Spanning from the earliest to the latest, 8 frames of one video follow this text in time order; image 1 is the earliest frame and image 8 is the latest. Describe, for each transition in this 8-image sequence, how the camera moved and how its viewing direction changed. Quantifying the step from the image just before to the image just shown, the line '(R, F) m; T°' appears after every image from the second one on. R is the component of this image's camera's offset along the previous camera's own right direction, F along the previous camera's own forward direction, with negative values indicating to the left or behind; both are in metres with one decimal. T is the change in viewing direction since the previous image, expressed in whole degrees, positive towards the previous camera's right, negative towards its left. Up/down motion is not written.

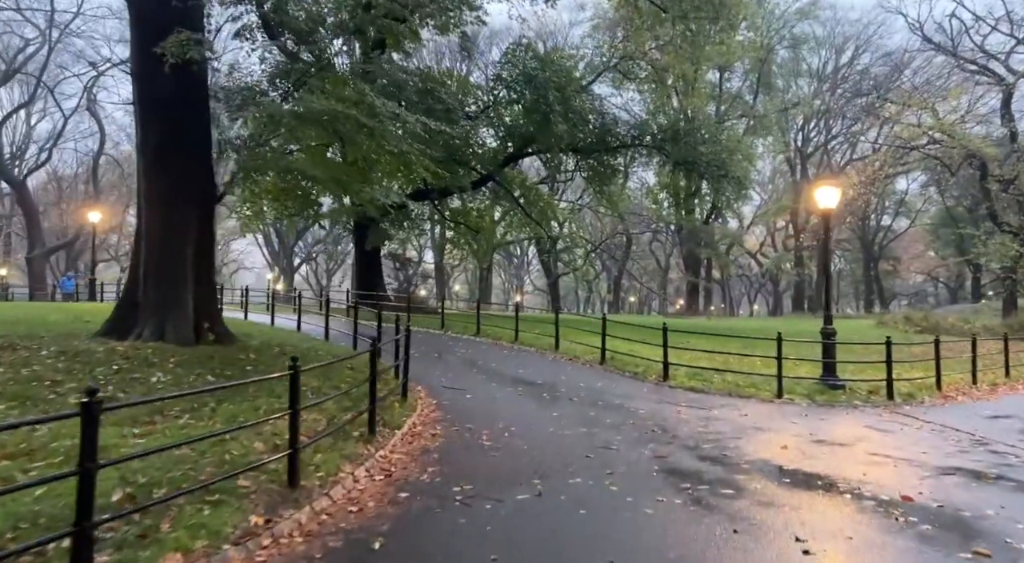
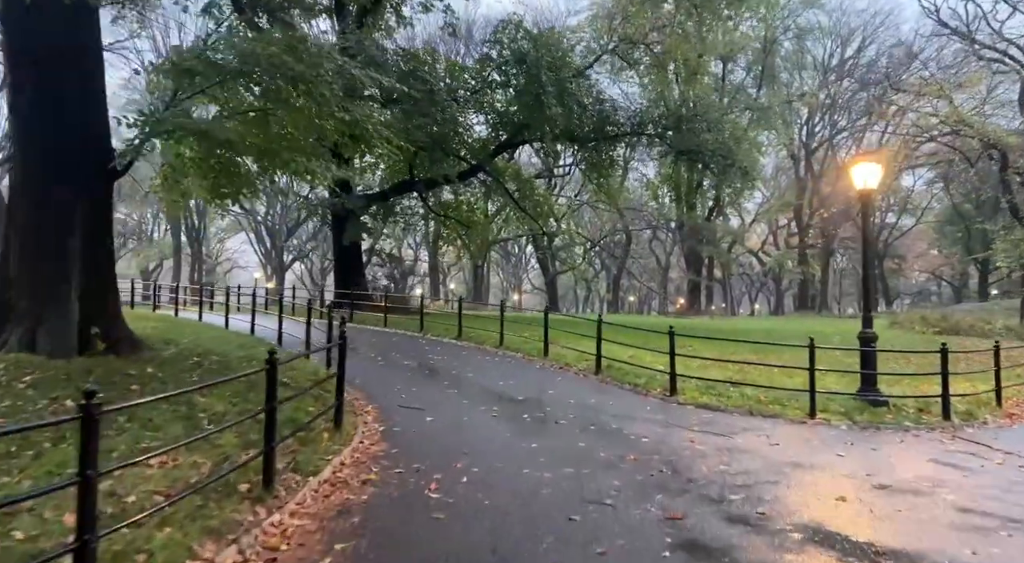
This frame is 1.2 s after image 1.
(+0.3, +2.0) m; 0°
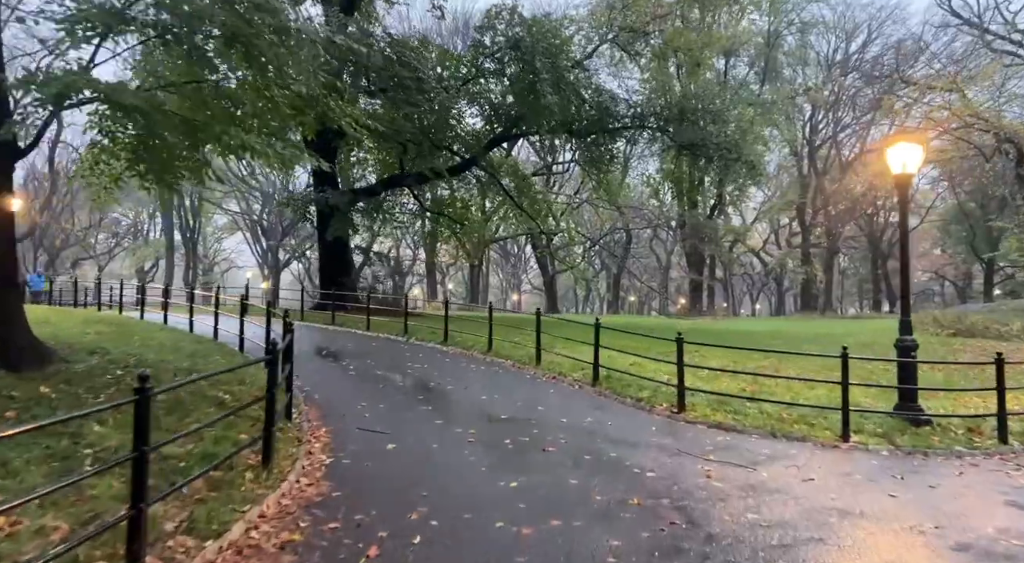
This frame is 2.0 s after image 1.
(+0.2, +1.3) m; 0°
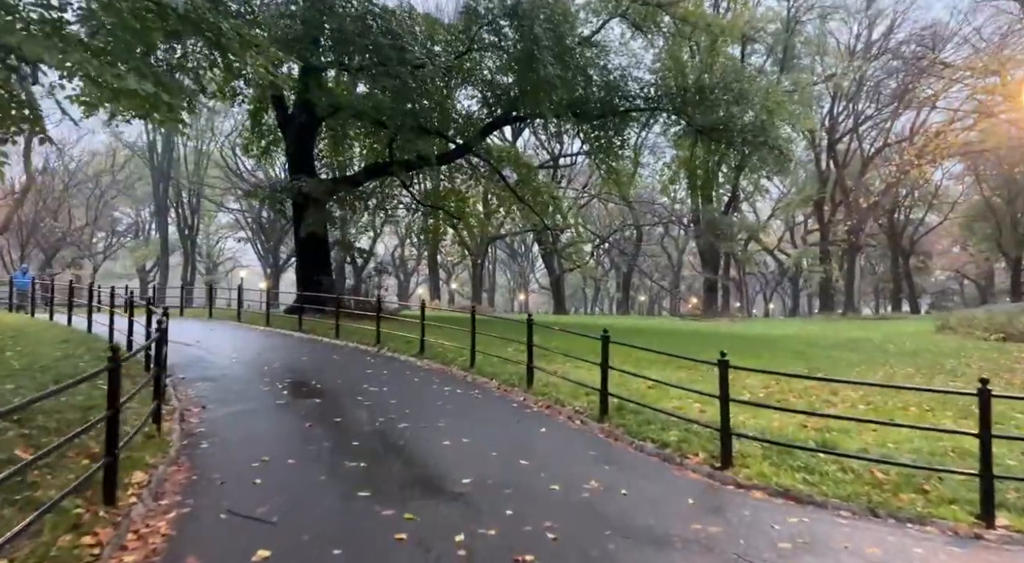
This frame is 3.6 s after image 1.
(+0.4, +2.7) m; -1°
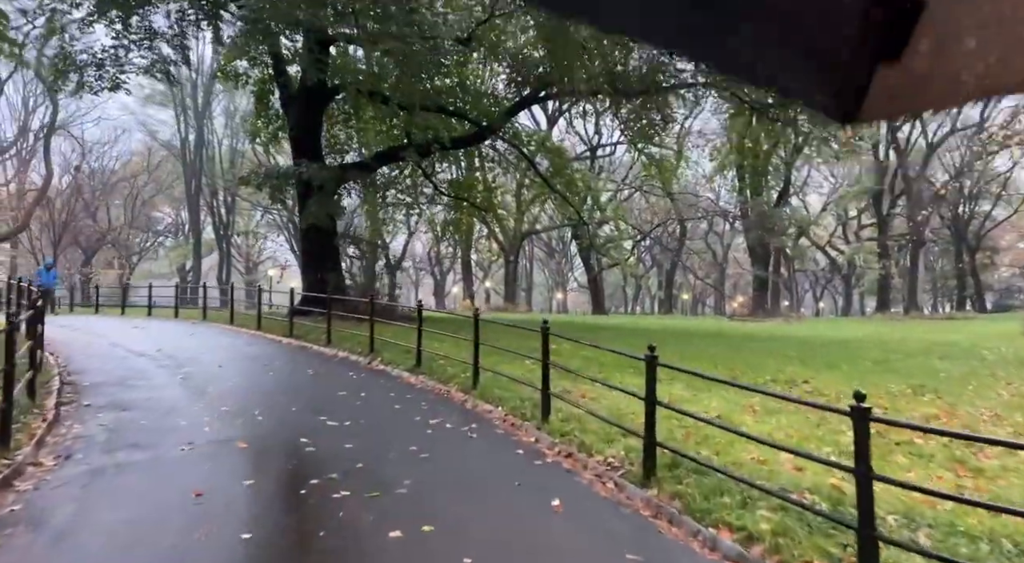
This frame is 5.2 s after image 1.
(+0.3, +2.5) m; -3°
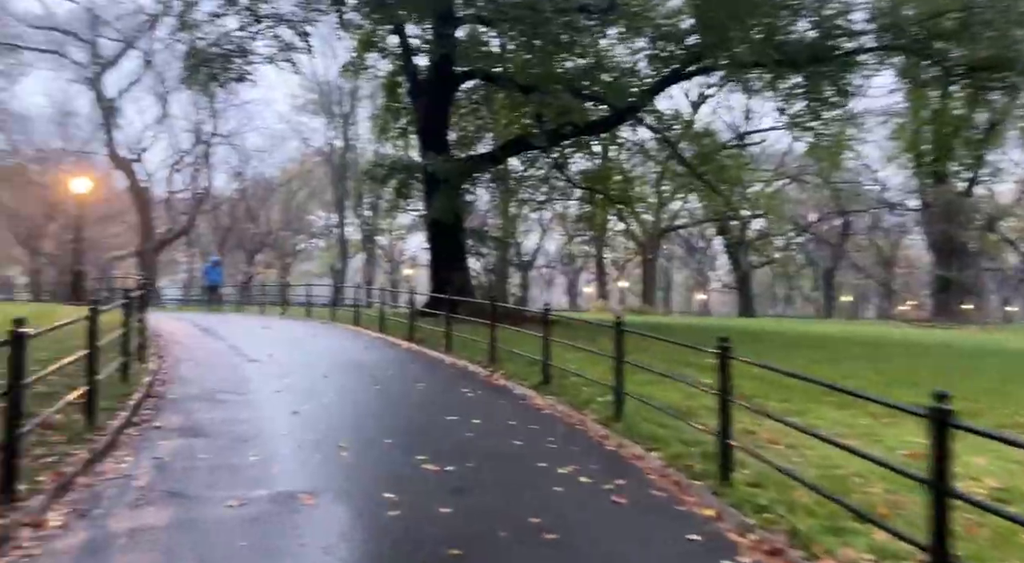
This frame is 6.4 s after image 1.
(-0.2, +1.9) m; -12°
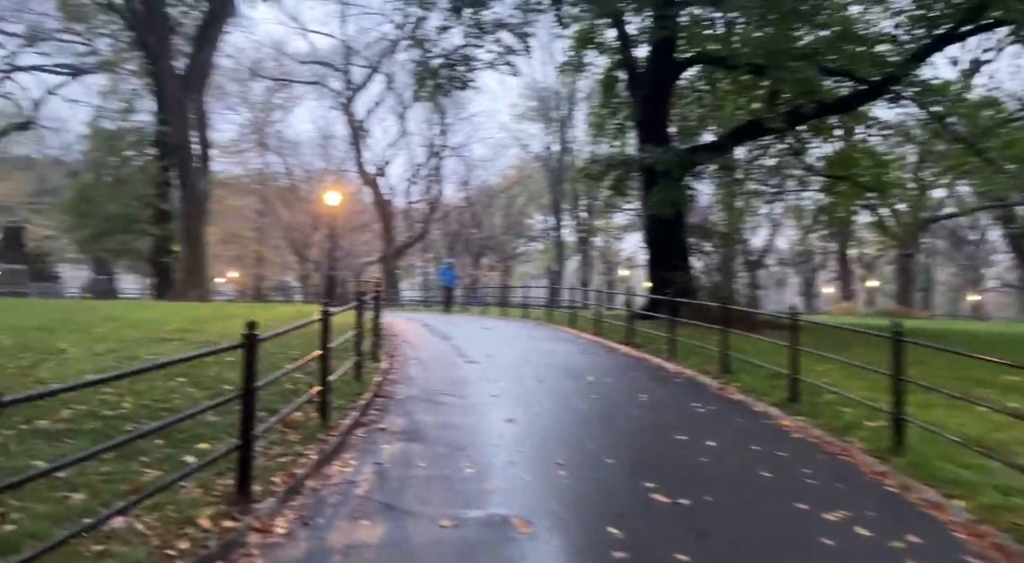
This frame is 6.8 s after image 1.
(-0.2, +0.6) m; -19°
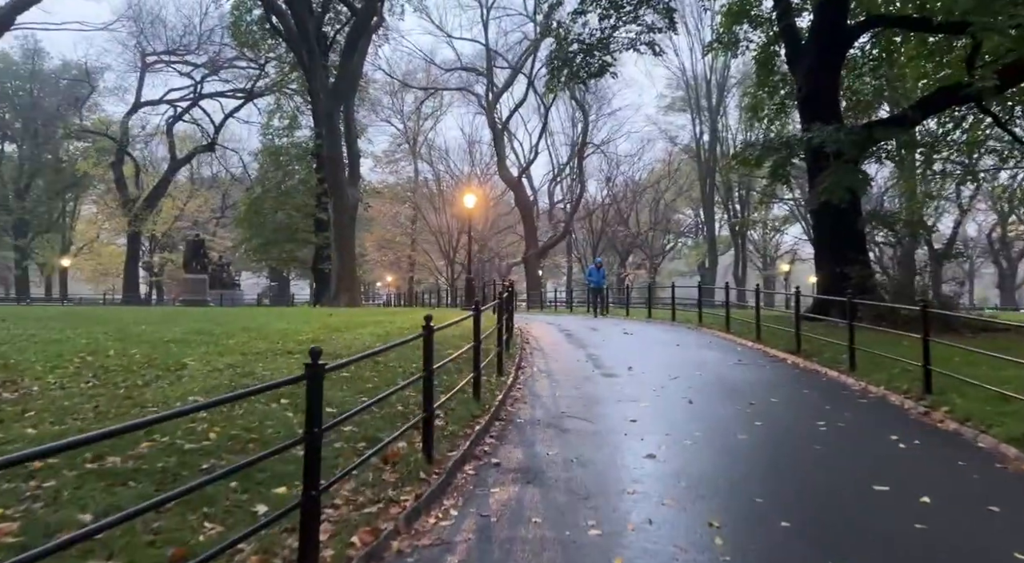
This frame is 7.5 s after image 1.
(+0.1, +1.0) m; -13°
